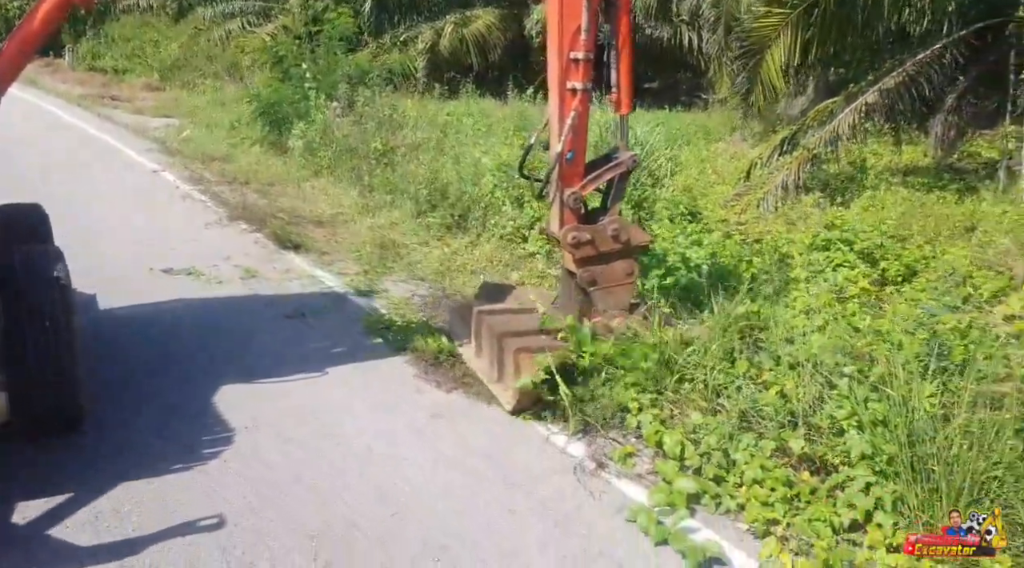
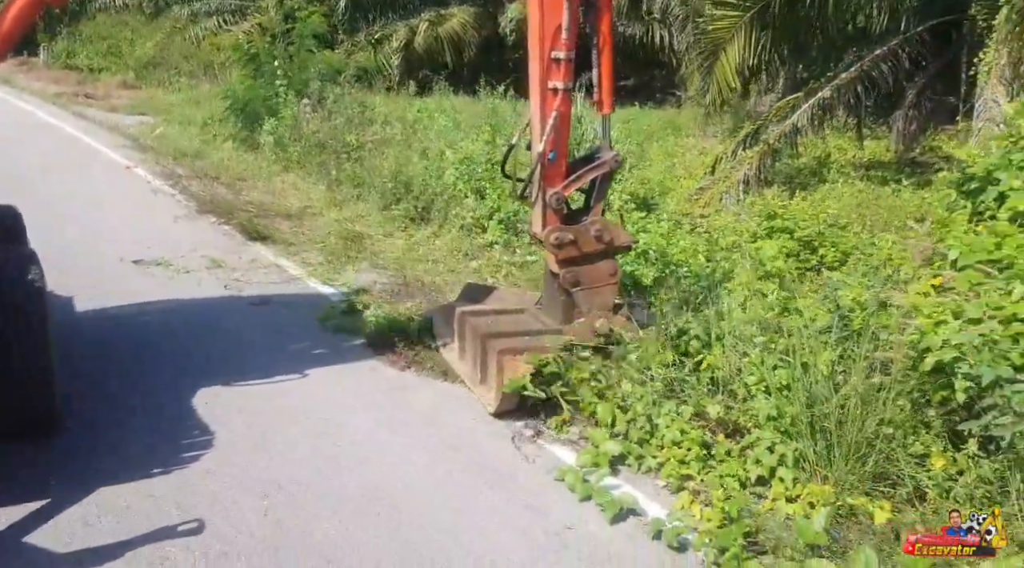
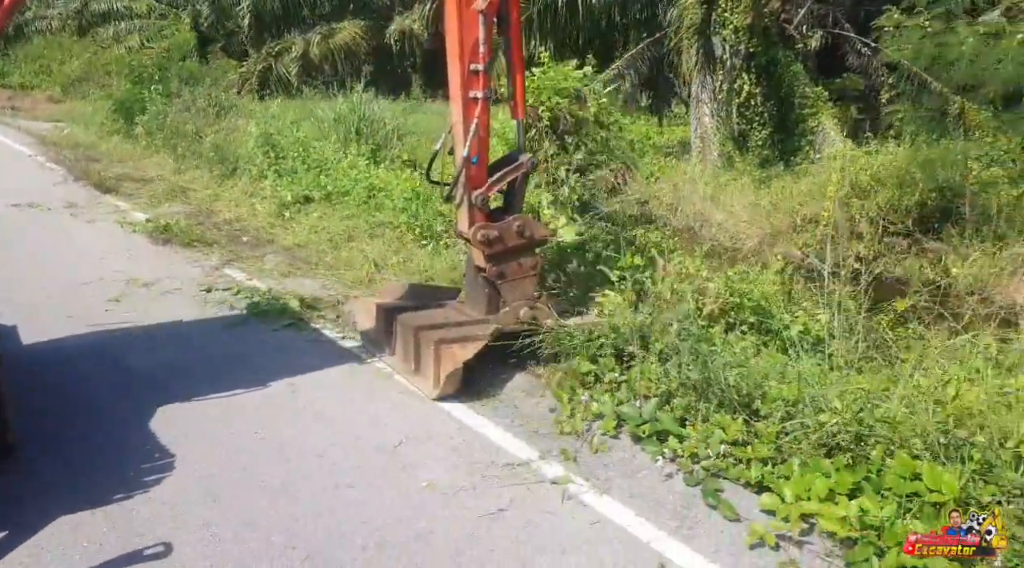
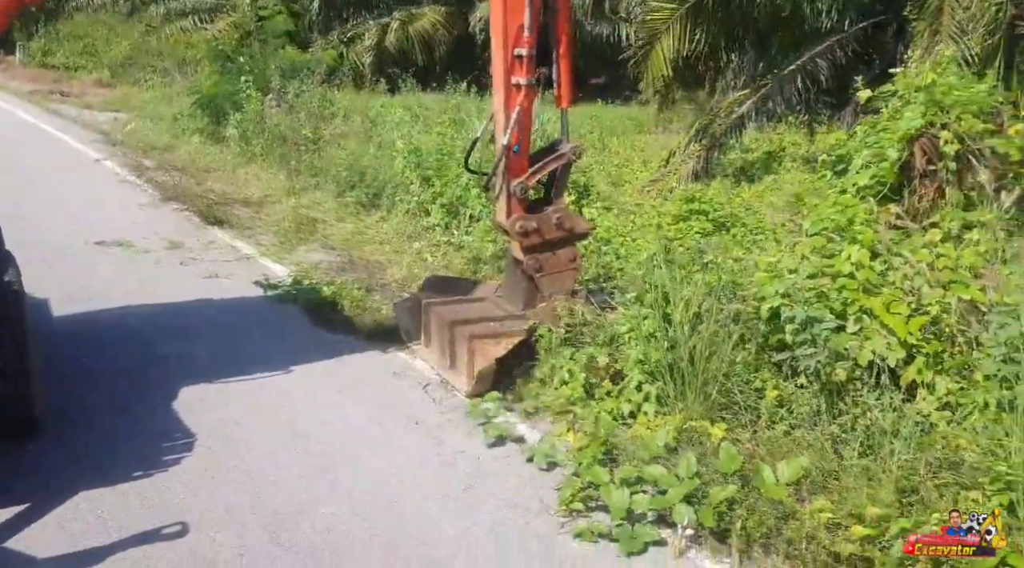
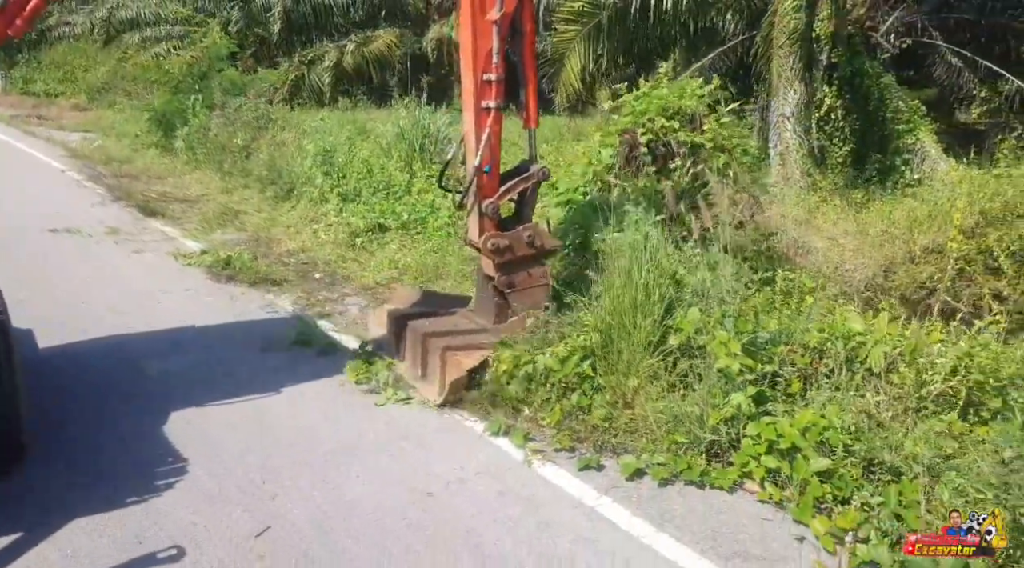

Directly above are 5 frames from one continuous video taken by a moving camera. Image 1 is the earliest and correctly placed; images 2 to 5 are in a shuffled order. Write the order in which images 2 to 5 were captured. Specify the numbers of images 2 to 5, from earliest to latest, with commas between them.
2, 4, 5, 3
